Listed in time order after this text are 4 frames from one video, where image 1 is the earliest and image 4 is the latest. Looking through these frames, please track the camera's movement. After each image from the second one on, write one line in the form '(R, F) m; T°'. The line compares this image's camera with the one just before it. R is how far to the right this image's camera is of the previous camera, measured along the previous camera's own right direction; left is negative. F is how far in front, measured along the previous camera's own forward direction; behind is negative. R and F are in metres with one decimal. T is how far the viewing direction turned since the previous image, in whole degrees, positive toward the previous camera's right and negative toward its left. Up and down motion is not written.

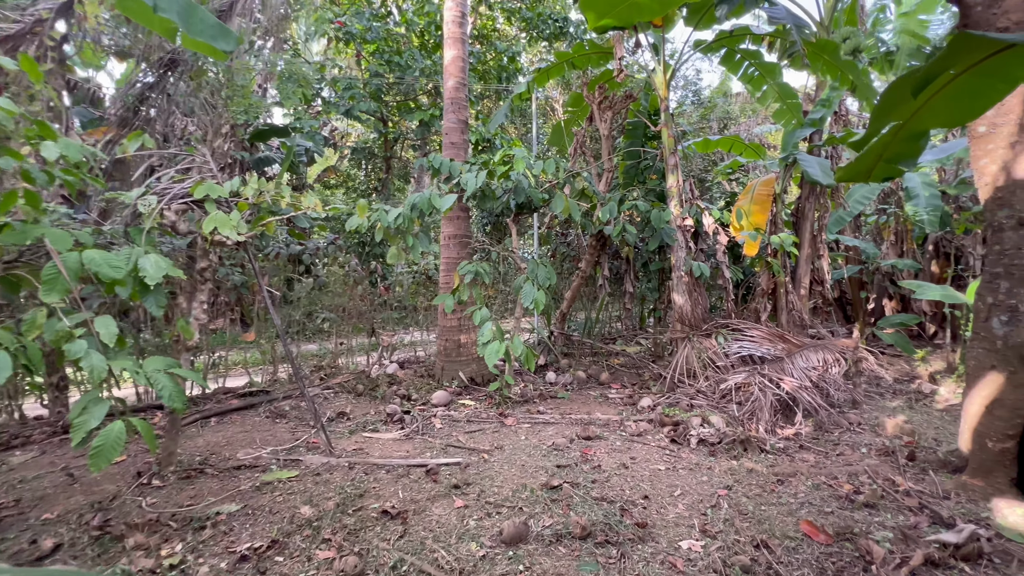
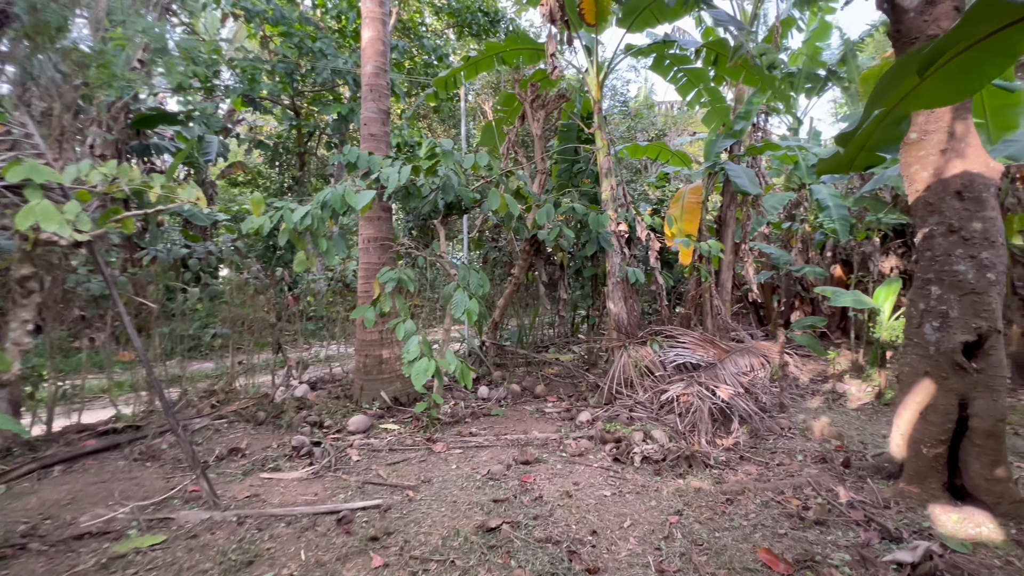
(0.0, +0.3) m; +9°
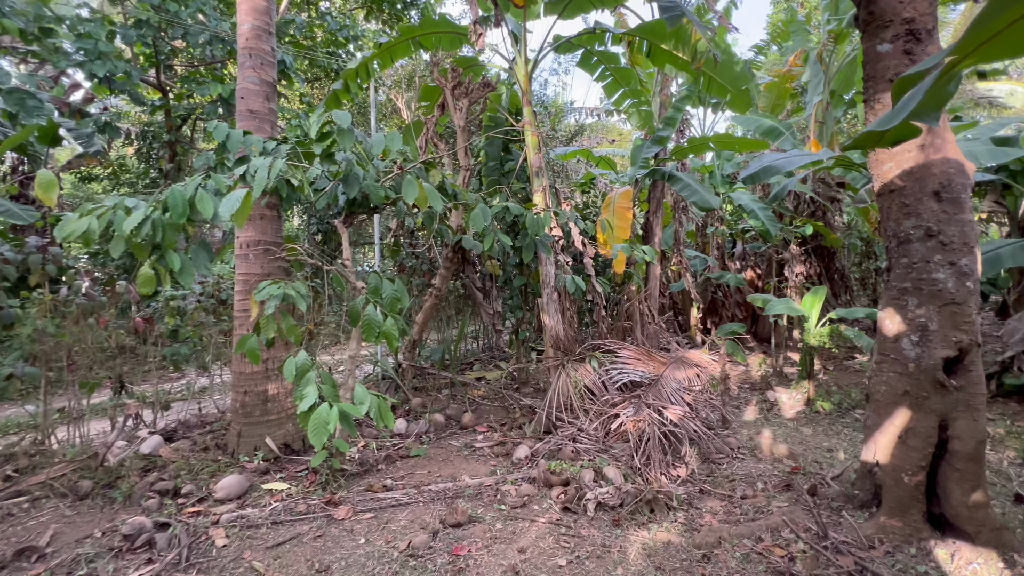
(0.0, +0.5) m; +10°
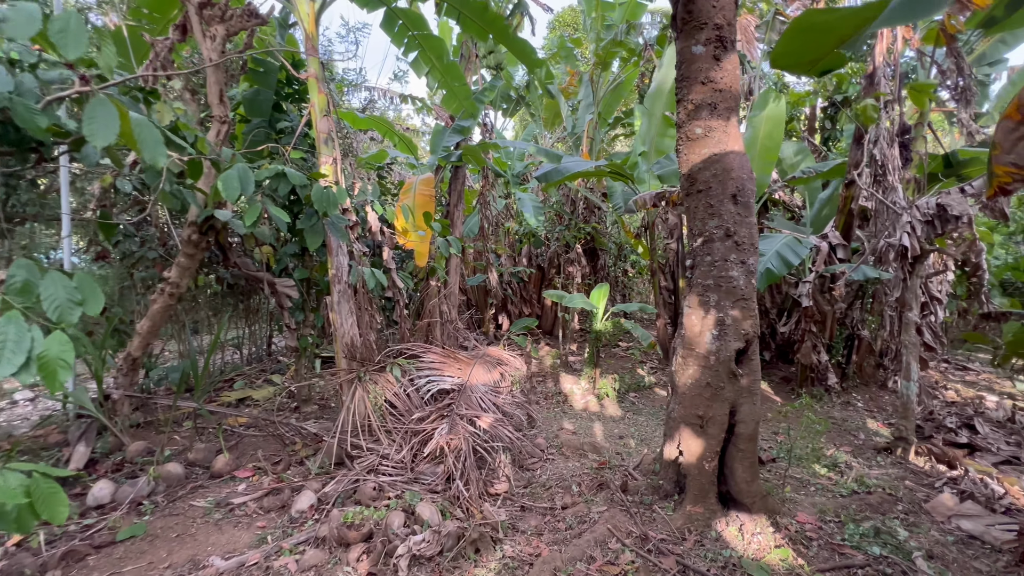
(0.0, +0.5) m; +26°
